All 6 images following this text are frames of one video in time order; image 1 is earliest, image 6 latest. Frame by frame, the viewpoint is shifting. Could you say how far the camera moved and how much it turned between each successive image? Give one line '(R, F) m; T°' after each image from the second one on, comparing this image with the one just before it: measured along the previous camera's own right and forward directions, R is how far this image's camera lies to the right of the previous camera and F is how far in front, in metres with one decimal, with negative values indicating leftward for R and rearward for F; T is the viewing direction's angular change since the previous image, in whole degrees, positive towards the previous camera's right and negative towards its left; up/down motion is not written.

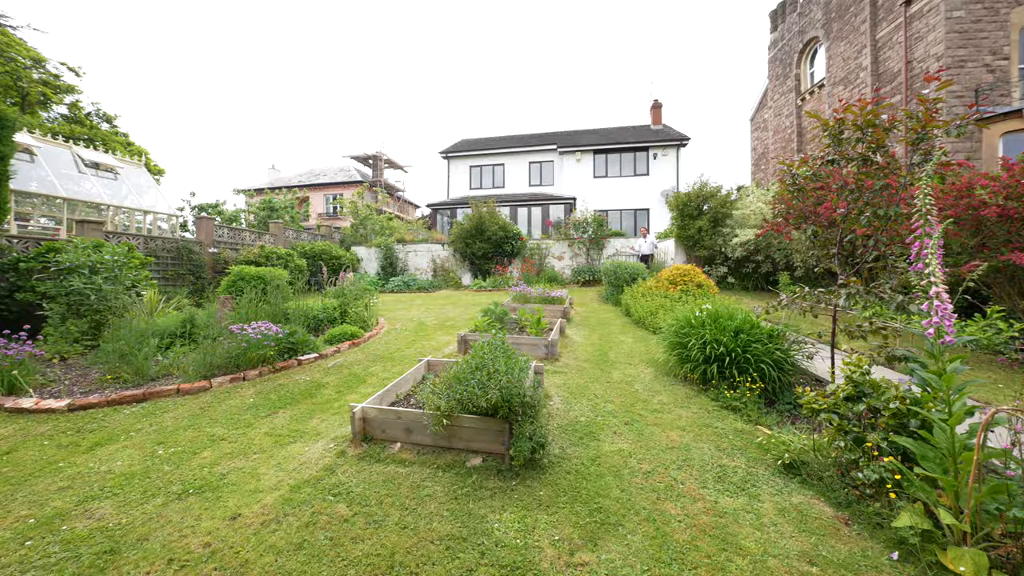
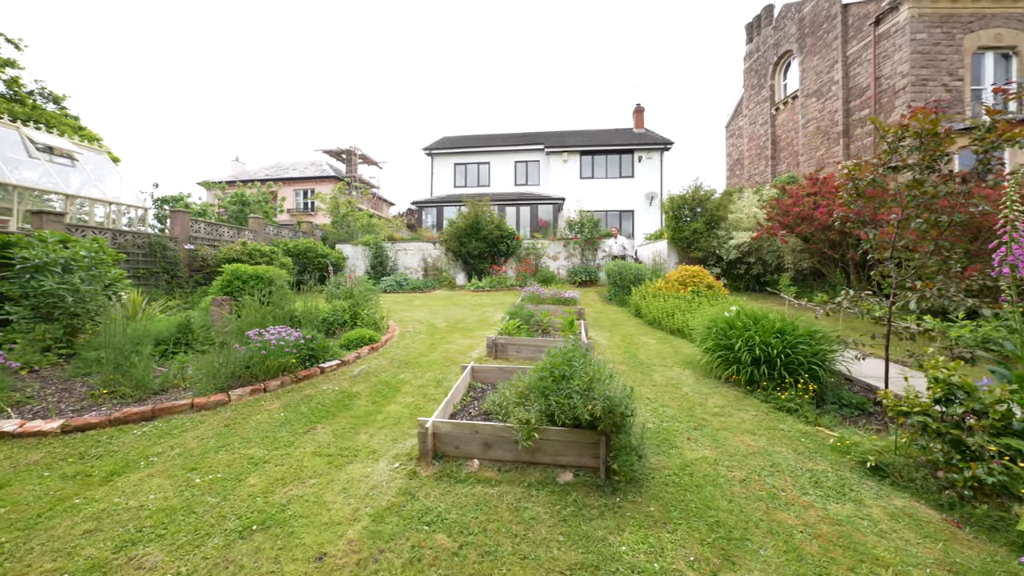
(-0.9, +0.2) m; +5°
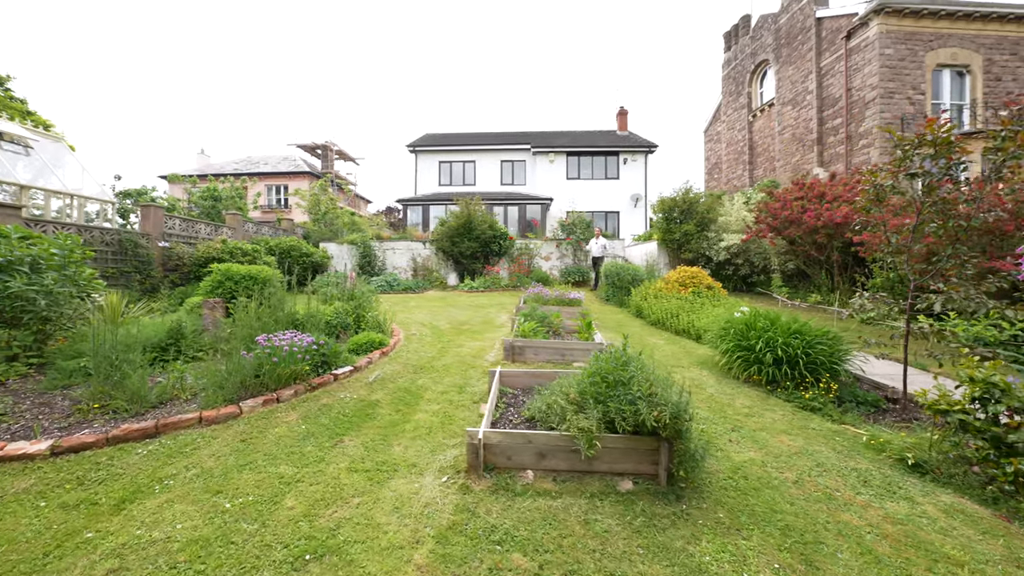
(-0.6, +0.1) m; +4°
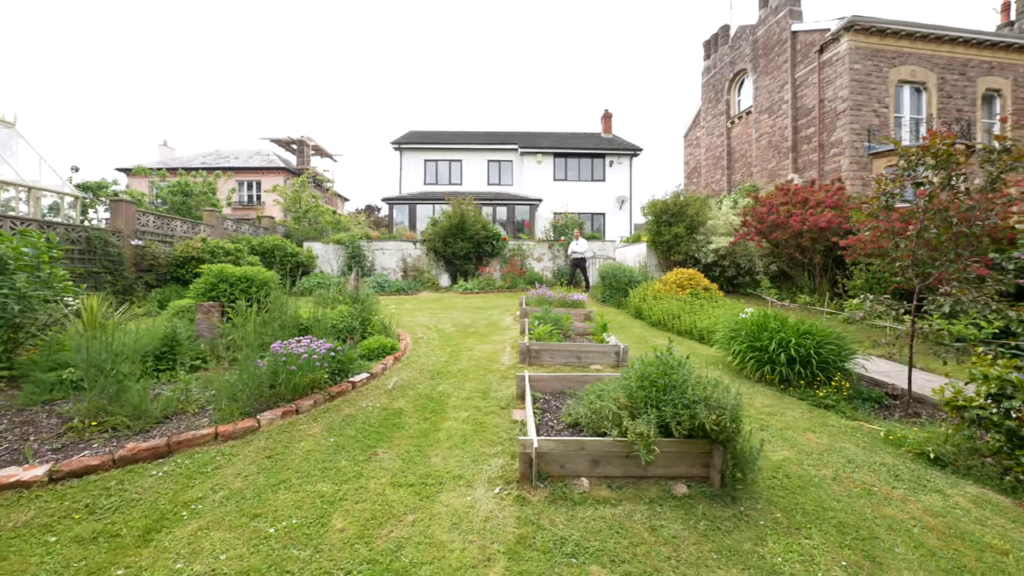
(-0.6, +0.1) m; +4°
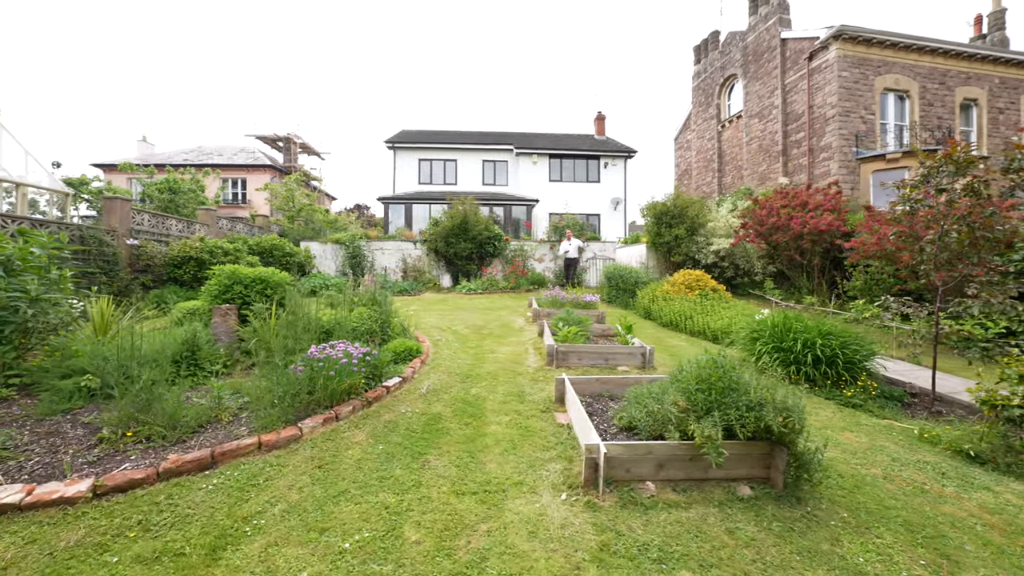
(-0.6, 0.0) m; +2°
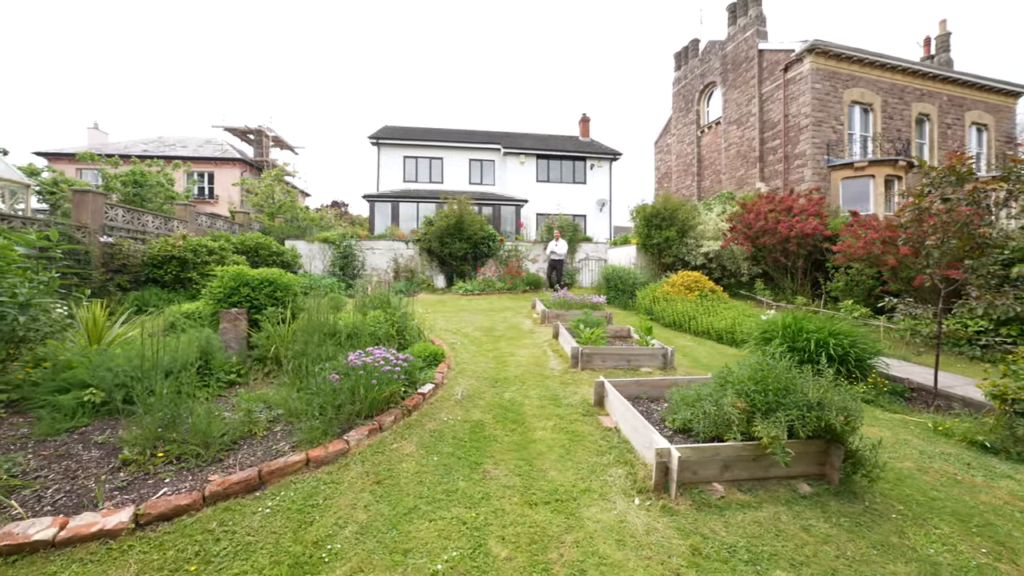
(-0.7, +0.1) m; +4°
